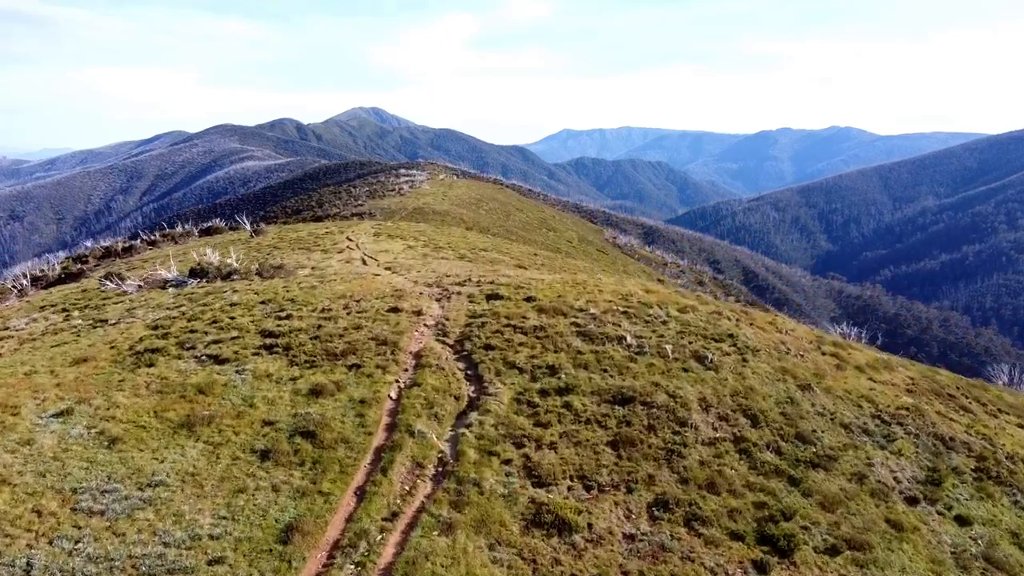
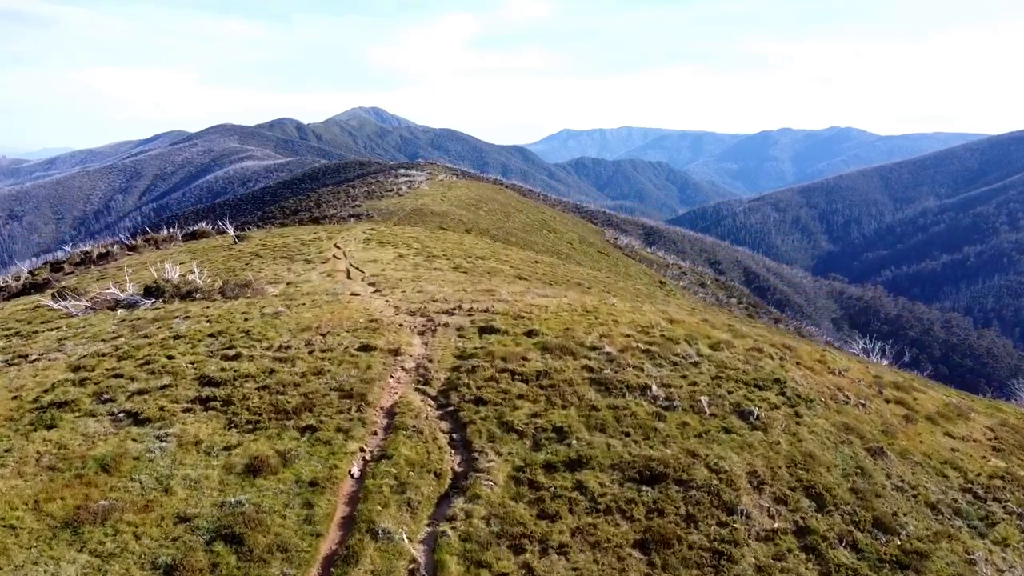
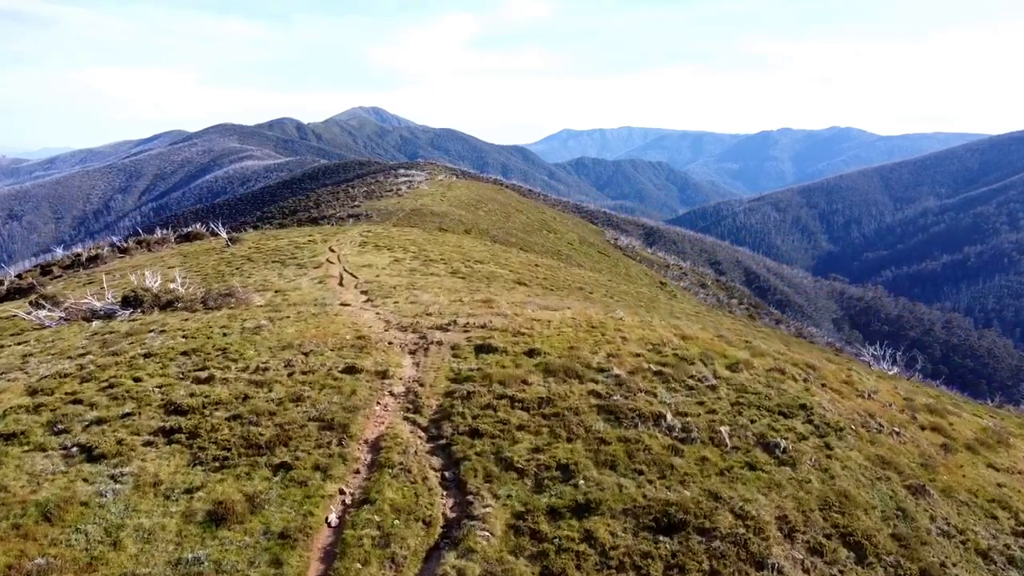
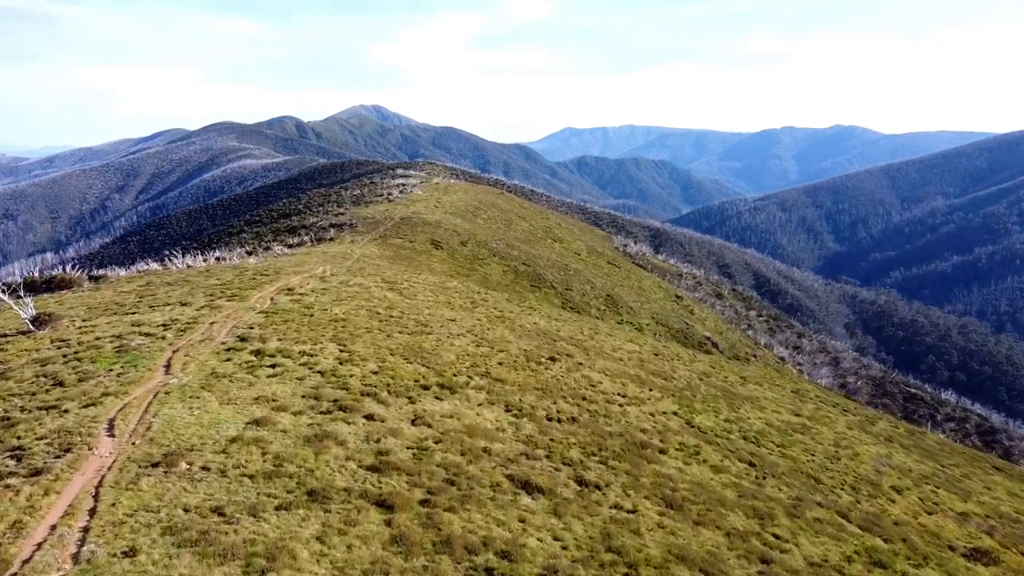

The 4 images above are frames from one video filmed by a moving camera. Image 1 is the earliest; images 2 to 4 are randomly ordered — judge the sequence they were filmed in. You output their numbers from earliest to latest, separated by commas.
2, 3, 4
